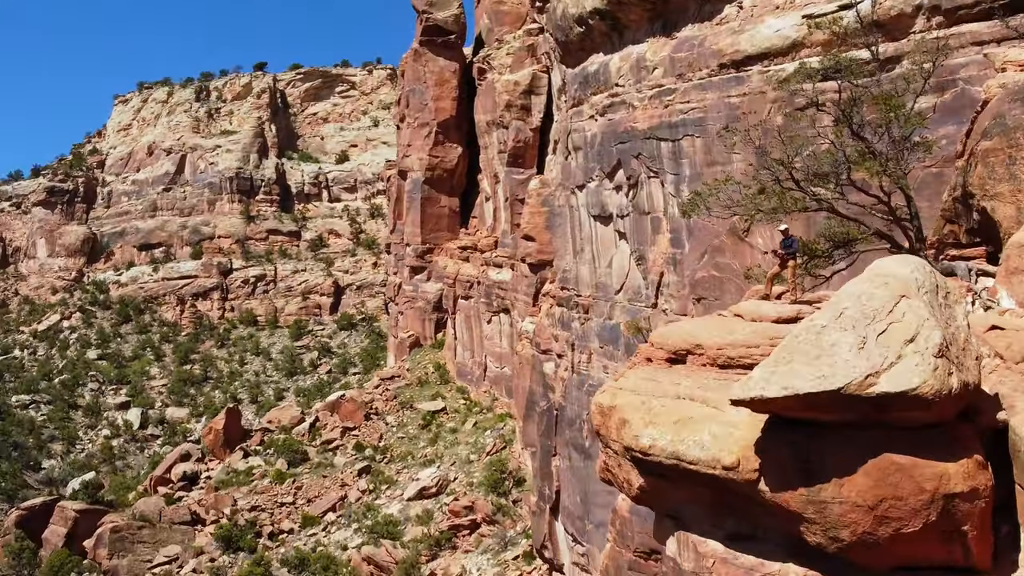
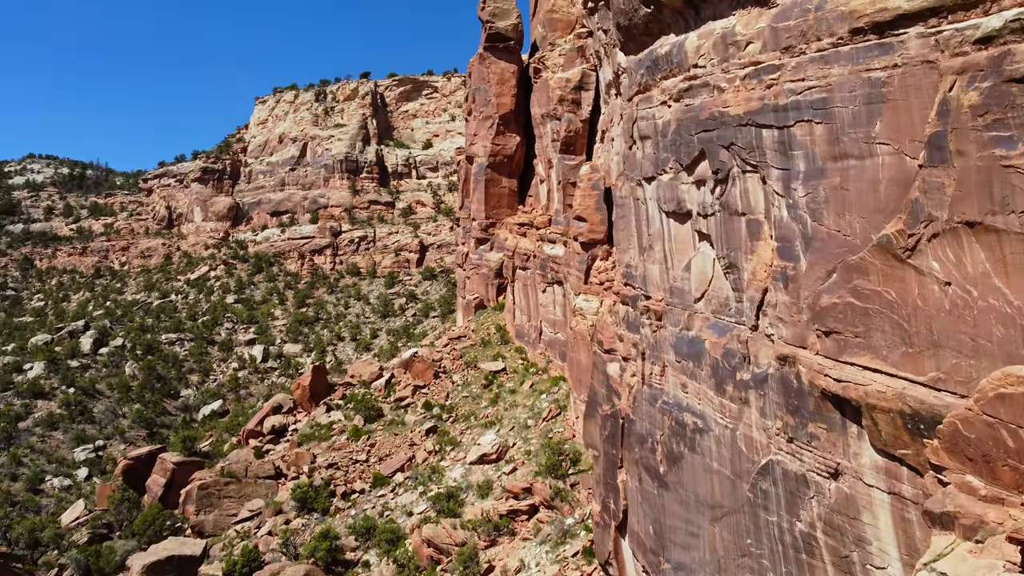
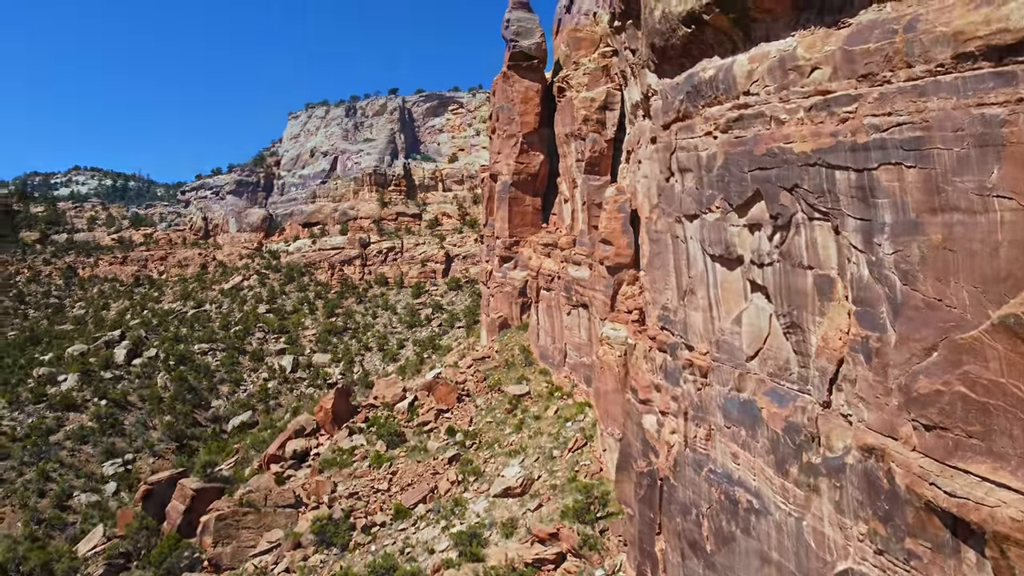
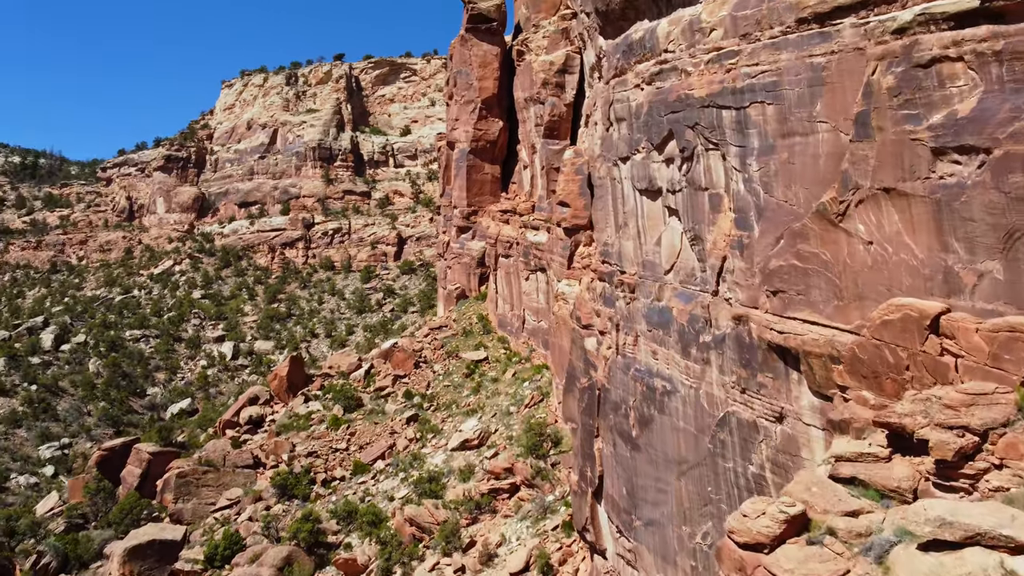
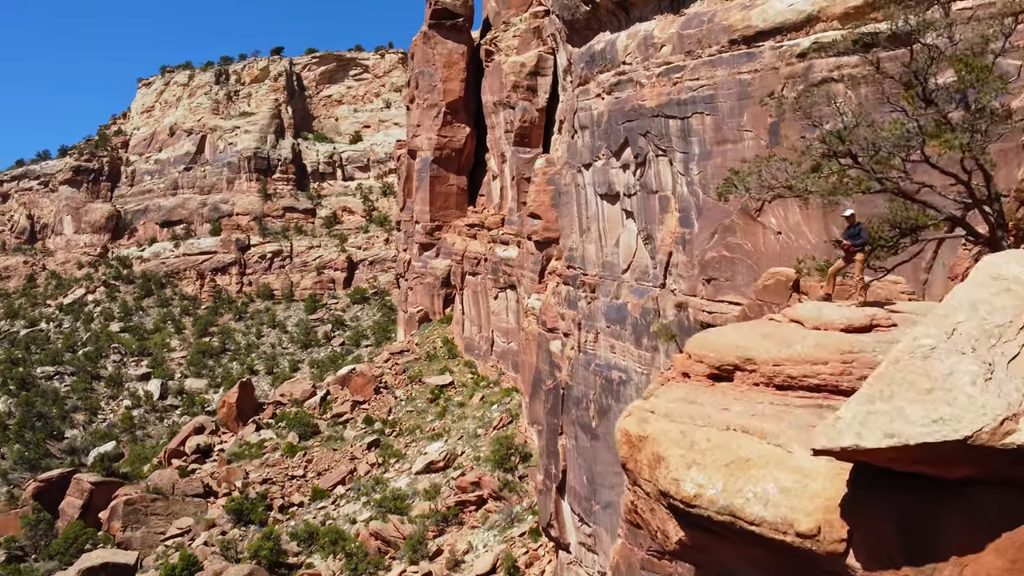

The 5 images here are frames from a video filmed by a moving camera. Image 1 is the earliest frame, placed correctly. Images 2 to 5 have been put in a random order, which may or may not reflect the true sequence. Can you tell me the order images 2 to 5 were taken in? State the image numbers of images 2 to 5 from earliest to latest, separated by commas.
5, 4, 2, 3
